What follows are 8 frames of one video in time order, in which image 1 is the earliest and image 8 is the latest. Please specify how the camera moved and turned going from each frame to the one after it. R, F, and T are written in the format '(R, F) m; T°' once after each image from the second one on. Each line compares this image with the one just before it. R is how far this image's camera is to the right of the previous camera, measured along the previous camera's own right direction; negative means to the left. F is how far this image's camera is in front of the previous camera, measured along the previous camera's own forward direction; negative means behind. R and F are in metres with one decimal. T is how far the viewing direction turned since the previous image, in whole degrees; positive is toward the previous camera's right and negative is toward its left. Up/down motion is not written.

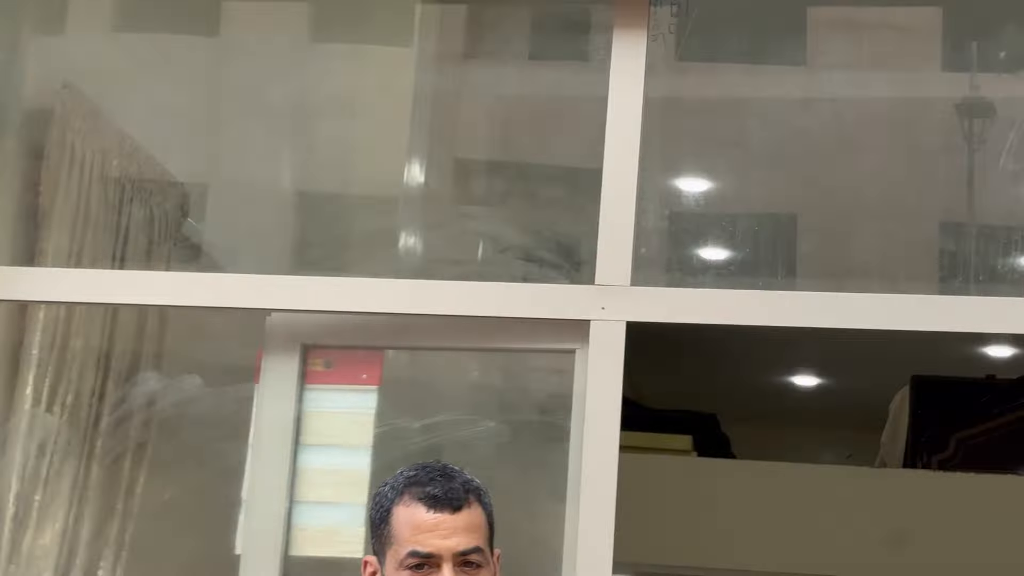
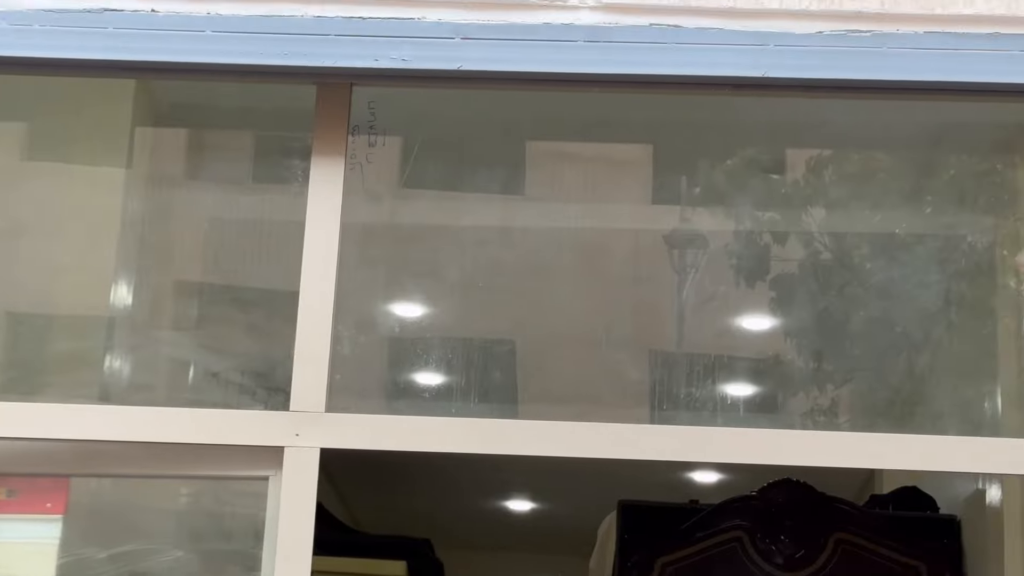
(+0.5, 0.0) m; +2°
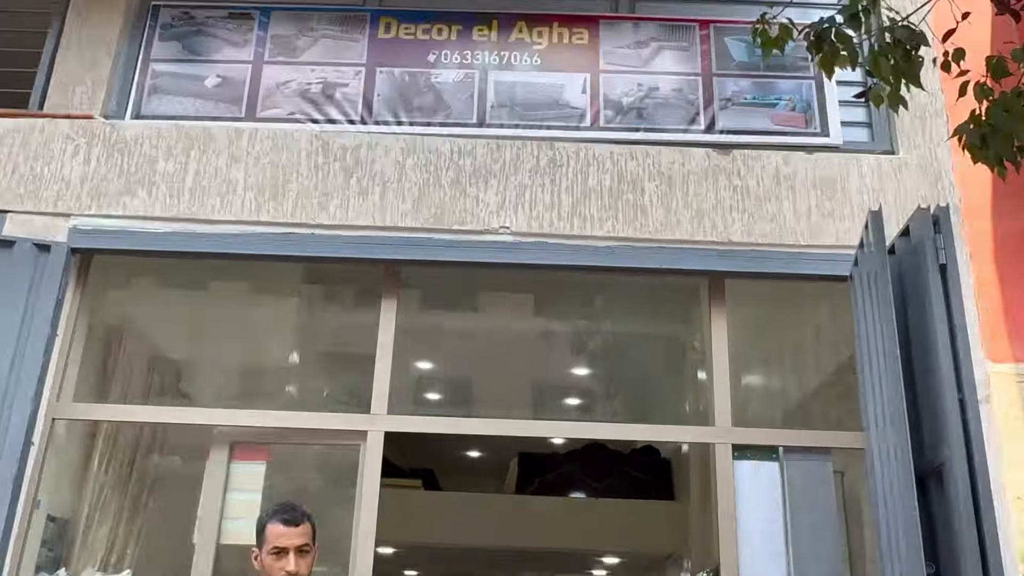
(+0.1, -1.5) m; +1°
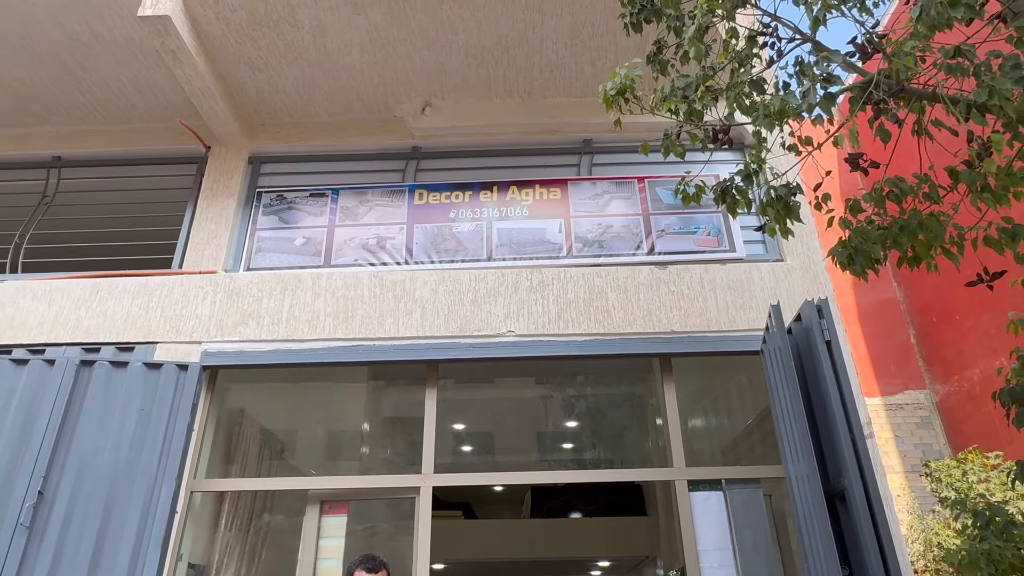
(0.0, -1.1) m; 0°
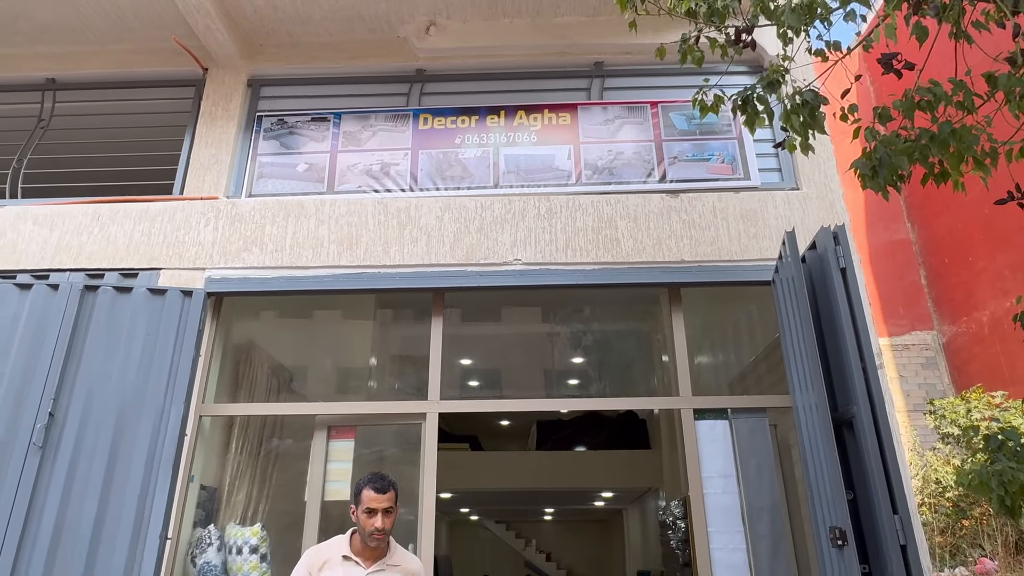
(0.0, +0.1) m; -1°
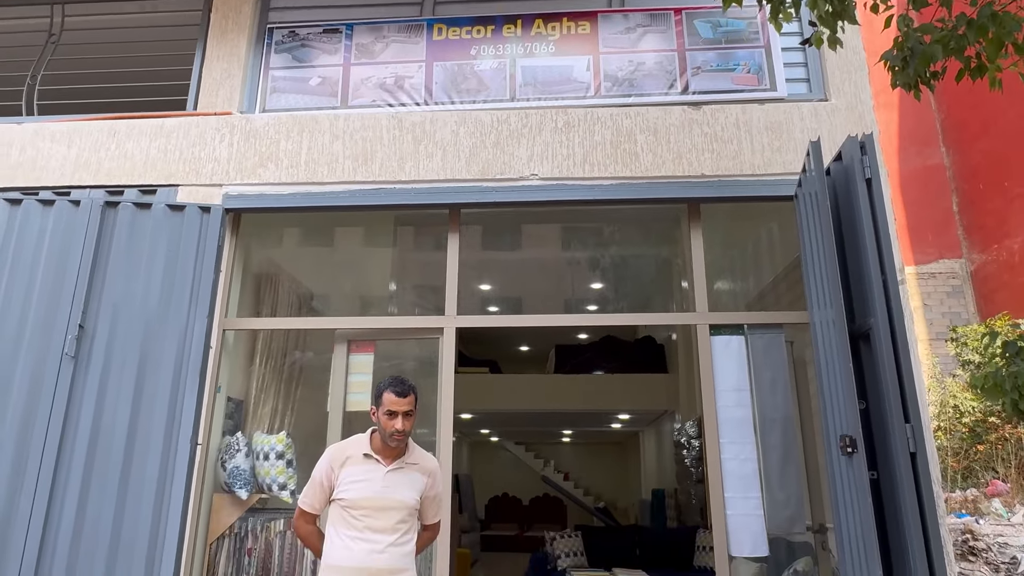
(0.0, 0.0) m; -2°
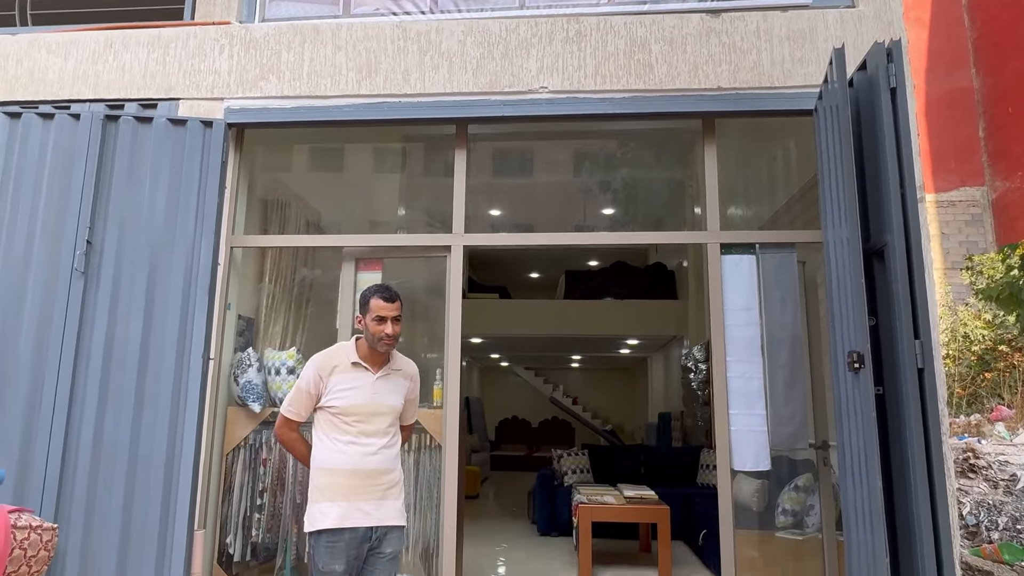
(0.0, 0.0) m; -1°
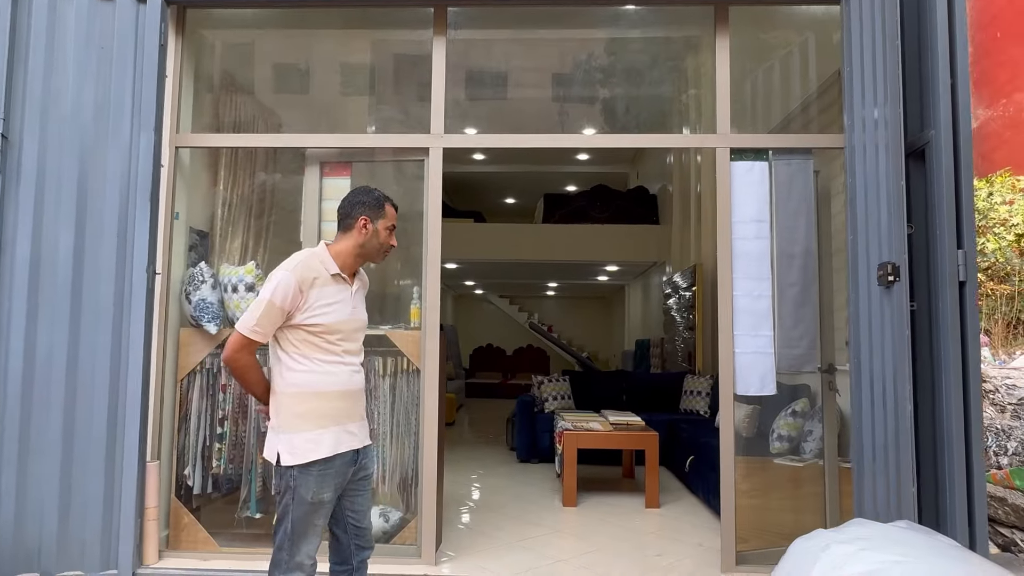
(-0.1, +0.3) m; +2°
